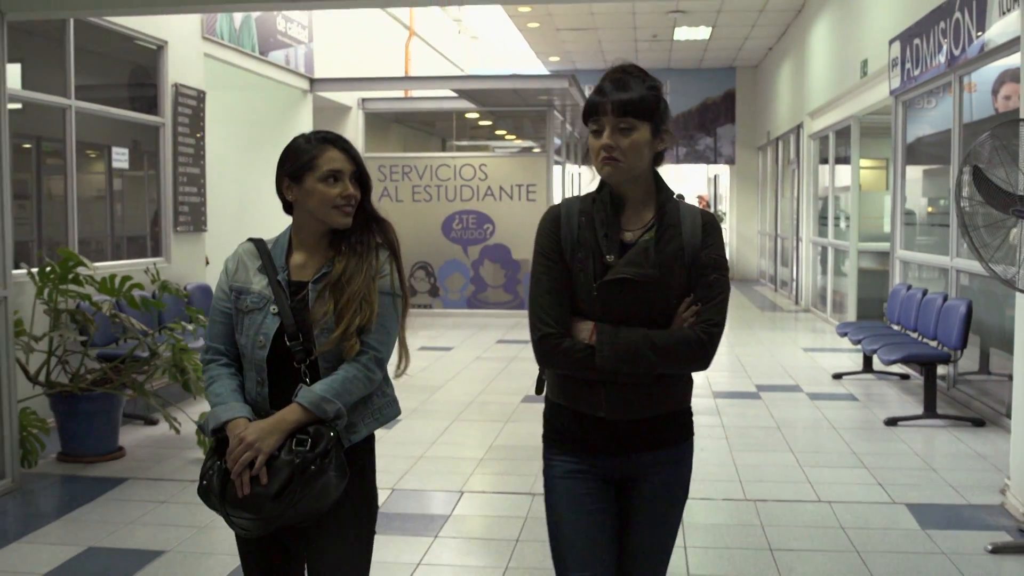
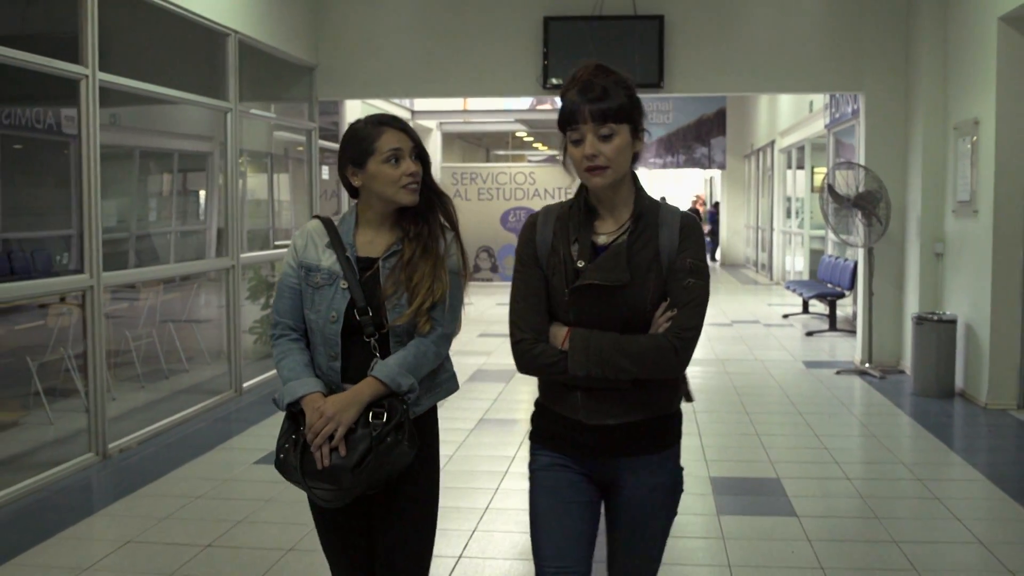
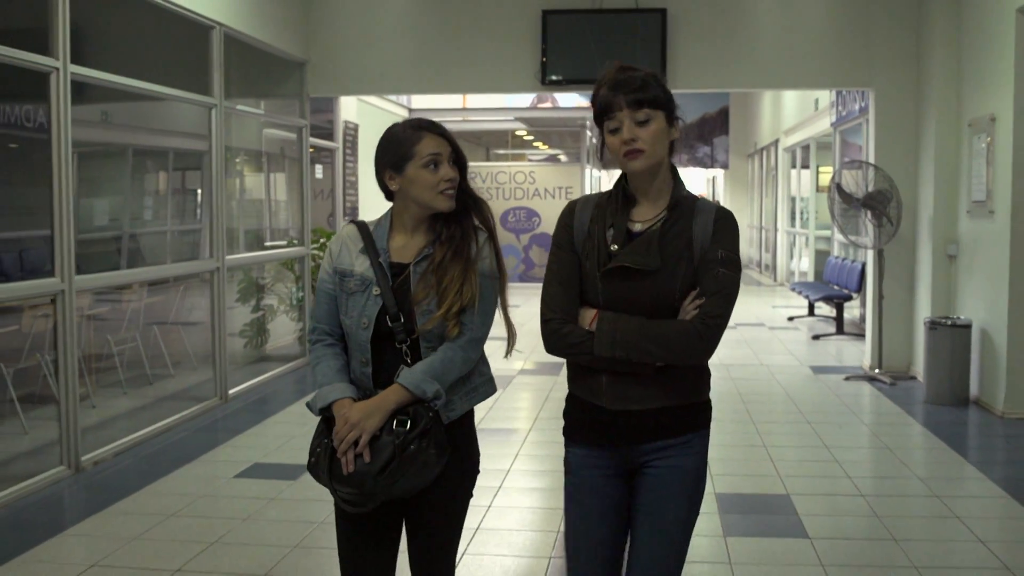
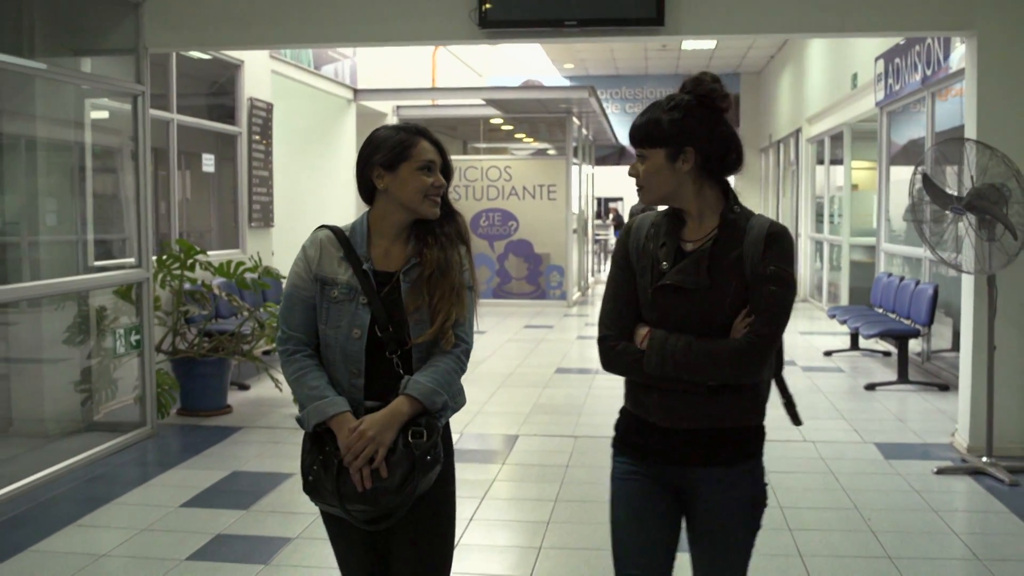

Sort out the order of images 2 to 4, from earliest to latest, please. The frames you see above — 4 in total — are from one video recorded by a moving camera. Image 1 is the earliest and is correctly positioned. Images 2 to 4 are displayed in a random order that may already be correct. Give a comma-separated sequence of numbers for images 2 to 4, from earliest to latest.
4, 3, 2
